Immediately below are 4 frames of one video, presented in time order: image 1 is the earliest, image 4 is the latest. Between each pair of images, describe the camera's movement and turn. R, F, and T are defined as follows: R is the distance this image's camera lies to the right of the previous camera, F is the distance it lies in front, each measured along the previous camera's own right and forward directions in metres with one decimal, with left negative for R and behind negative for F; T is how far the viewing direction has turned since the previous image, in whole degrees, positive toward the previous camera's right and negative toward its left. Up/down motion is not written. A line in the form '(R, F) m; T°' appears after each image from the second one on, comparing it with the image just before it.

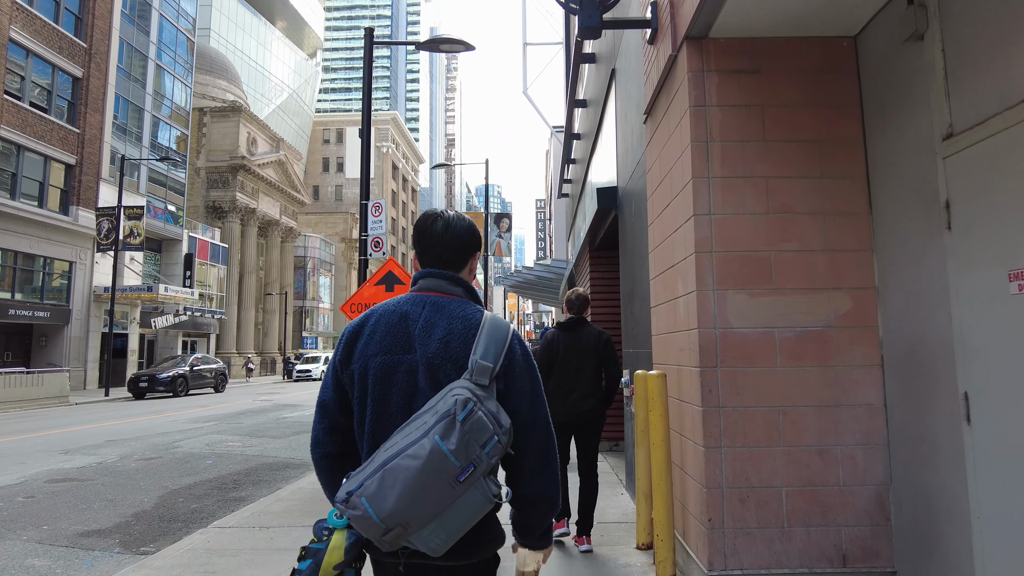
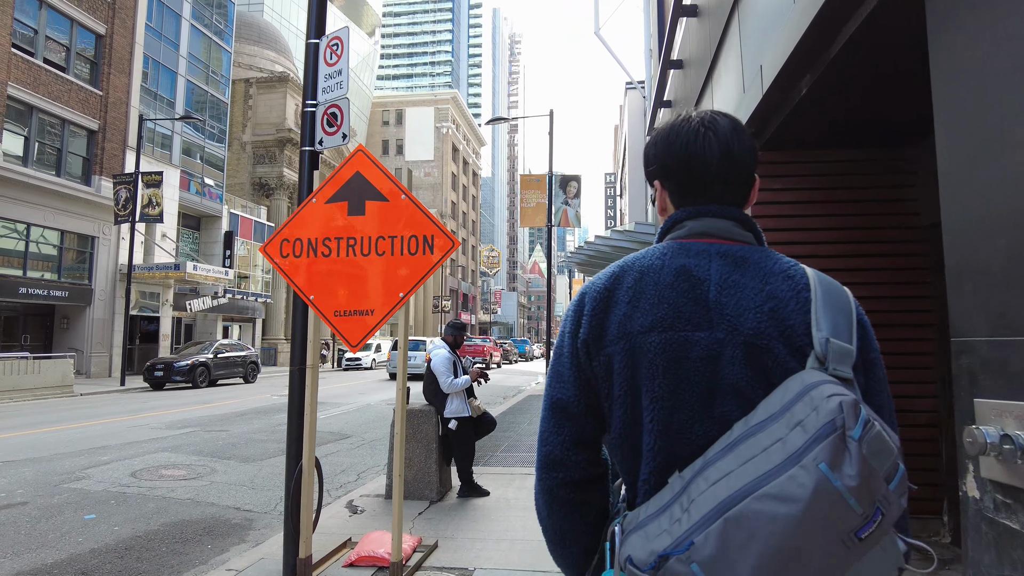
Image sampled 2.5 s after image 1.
(-0.2, +3.4) m; -6°
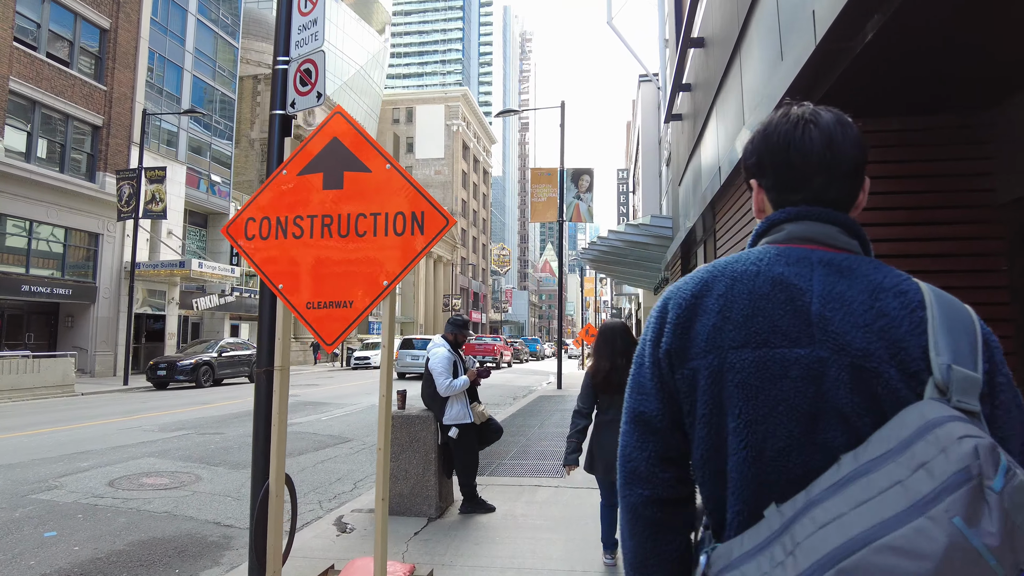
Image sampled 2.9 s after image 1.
(0.0, +0.5) m; -1°
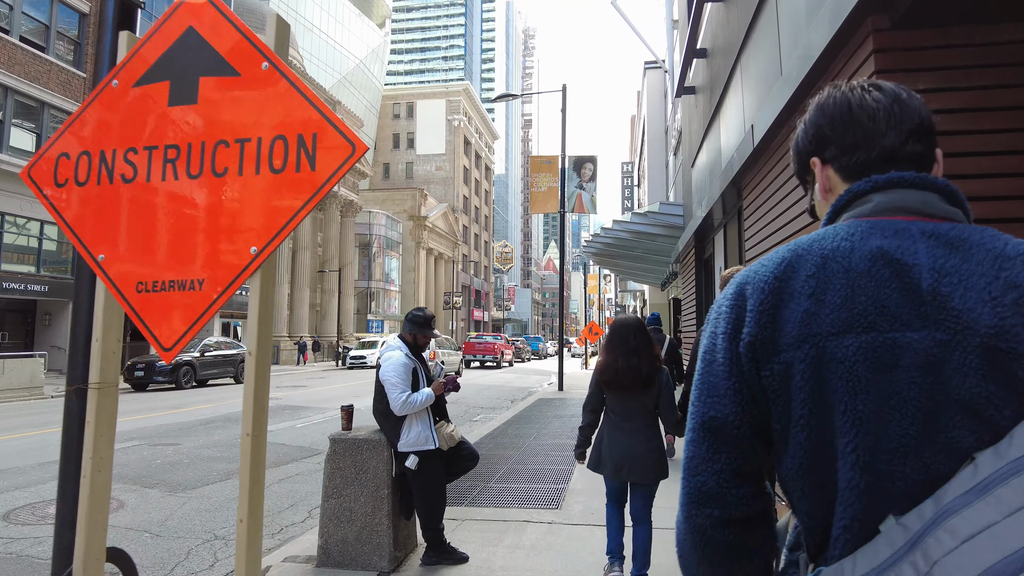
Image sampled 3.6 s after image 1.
(+0.1, +1.0) m; 0°
